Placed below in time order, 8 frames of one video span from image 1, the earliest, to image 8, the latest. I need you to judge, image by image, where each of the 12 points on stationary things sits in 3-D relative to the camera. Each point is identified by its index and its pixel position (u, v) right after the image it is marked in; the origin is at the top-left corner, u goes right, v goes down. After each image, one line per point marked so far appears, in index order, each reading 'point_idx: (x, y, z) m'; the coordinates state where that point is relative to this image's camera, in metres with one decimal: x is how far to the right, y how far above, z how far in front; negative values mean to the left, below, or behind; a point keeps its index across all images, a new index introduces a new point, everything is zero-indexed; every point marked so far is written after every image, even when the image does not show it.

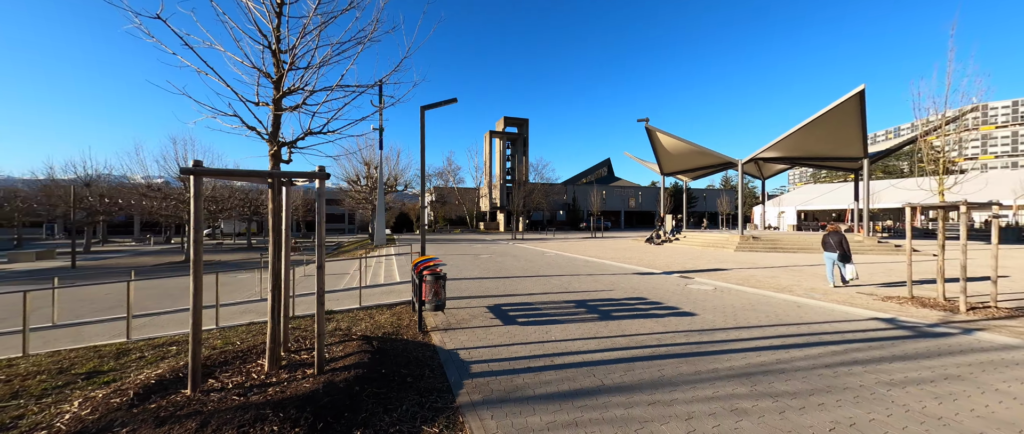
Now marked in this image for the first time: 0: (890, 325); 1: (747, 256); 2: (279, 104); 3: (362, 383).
0: (+5.8, -1.6, +5.7) m
1: (+10.6, -1.8, +16.9) m
2: (-2.0, +1.0, +3.3) m
3: (-1.1, -1.3, +2.9) m
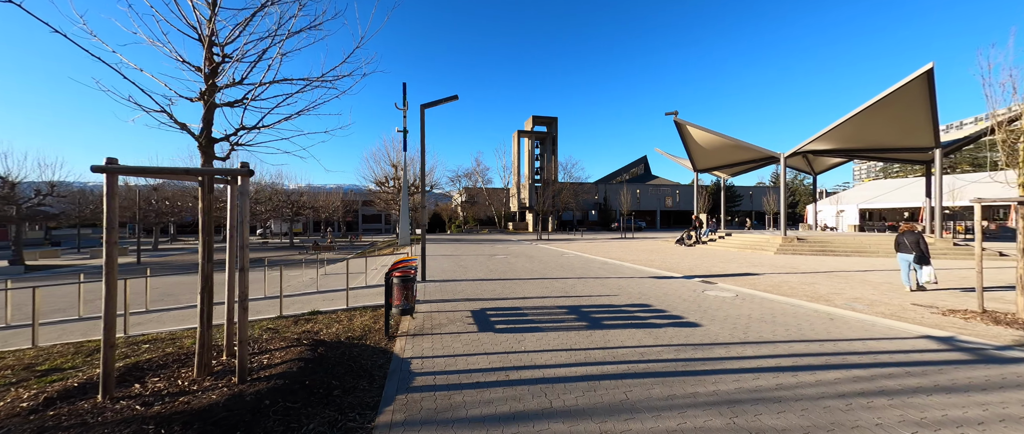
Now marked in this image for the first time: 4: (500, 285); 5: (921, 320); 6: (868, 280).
0: (+5.5, -1.6, +4.8) m
1: (+11.4, -1.8, +15.5) m
2: (-2.5, +1.0, +3.1) m
3: (-1.7, -1.3, +2.7) m
4: (-0.3, -1.6, +8.9) m
5: (+6.7, -1.7, +6.1) m
6: (+9.7, -1.7, +10.2) m
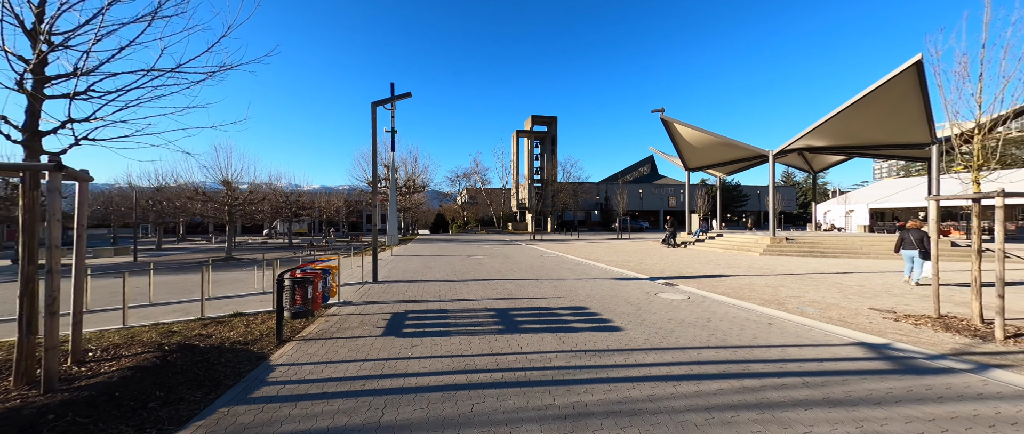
0: (+4.3, -1.6, +4.5) m
1: (+10.4, -1.8, +15.1) m
2: (-3.8, +1.0, +3.0) m
3: (-2.9, -1.3, +2.5) m
4: (-1.5, -1.6, +8.7) m
5: (+5.5, -1.7, +5.8) m
6: (+8.6, -1.7, +9.9) m
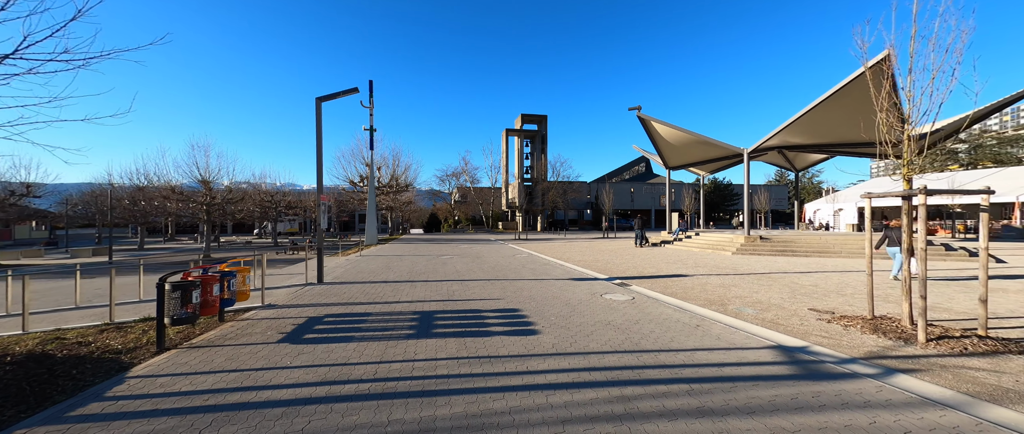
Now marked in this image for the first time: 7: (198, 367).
0: (+3.1, -1.6, +4.4) m
1: (+9.1, -1.7, +15.0) m
2: (-4.9, +1.0, +2.7) m
3: (-4.1, -1.3, +2.2) m
4: (-2.7, -1.6, +8.5) m
5: (+4.3, -1.6, +5.7) m
6: (+7.4, -1.7, +9.8) m
7: (-3.0, -1.5, +3.7) m
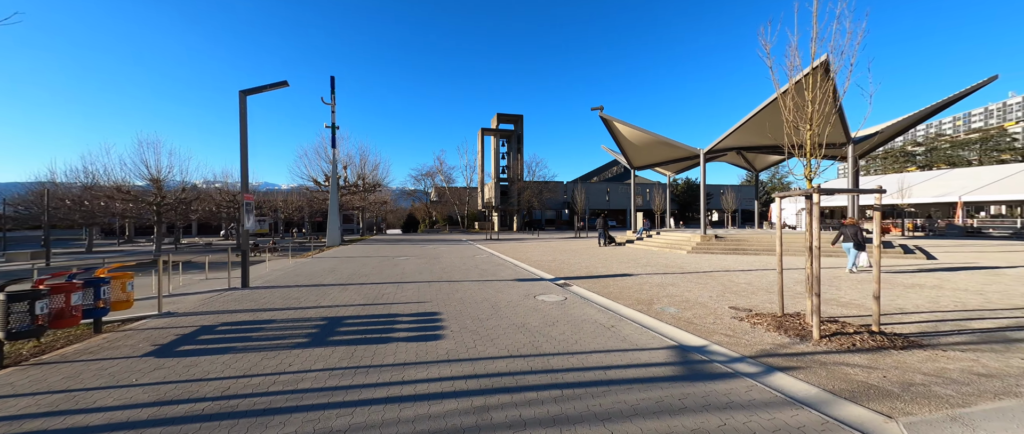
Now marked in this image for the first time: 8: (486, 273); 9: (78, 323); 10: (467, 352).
0: (+1.9, -1.6, +4.4) m
1: (+7.3, -1.7, +15.3) m
2: (-6.0, +0.9, +2.3) m
3: (-5.2, -1.3, +1.9) m
4: (-4.1, -1.6, +8.1) m
5: (+3.0, -1.6, +5.7) m
6: (+5.8, -1.6, +10.0) m
7: (-4.2, -1.5, +3.4) m
8: (-0.8, -1.7, +11.6) m
9: (-5.0, -1.2, +4.4) m
10: (-0.5, -1.6, +4.3) m
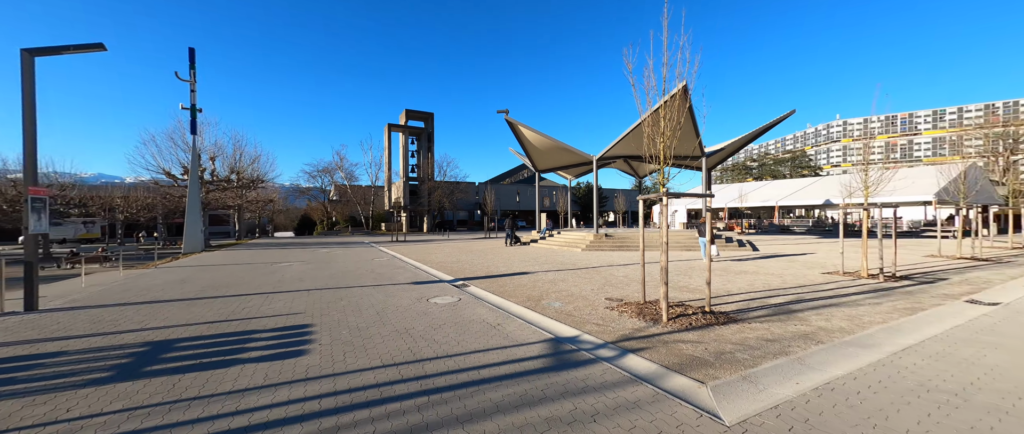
0: (+0.5, -1.6, +4.7) m
1: (+3.2, -1.7, +16.7) m
2: (-6.8, +0.9, +0.9) m
3: (-5.8, -1.4, +0.7) m
4: (-6.2, -1.7, +7.1) m
5: (+1.2, -1.7, +6.3) m
6: (+3.0, -1.7, +11.1) m
7: (-5.3, -1.6, +2.4) m
8: (-3.8, -1.8, +11.1) m
9: (-6.2, -1.3, +3.2) m
10: (-1.9, -1.6, +4.1) m
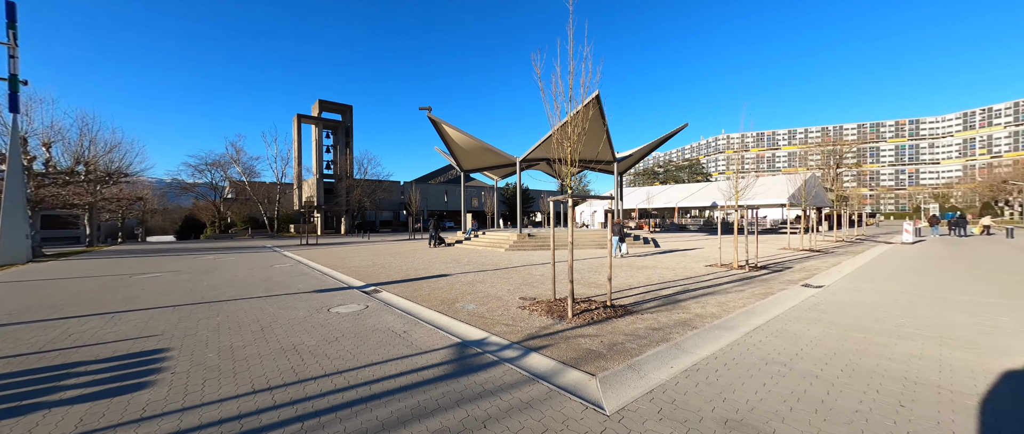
0: (-0.7, -1.7, +4.7) m
1: (-0.2, -1.7, +16.9) m
2: (-7.2, +0.8, -0.4) m
3: (-6.2, -1.5, -0.5) m
4: (-7.7, -1.8, +5.7) m
5: (-0.3, -1.7, +6.4) m
6: (+0.6, -1.7, +11.4) m
7: (-5.9, -1.6, +1.3) m
8: (-6.1, -1.9, +10.2) m
9: (-7.0, -1.4, +1.9) m
10: (-2.9, -1.7, +3.6) m
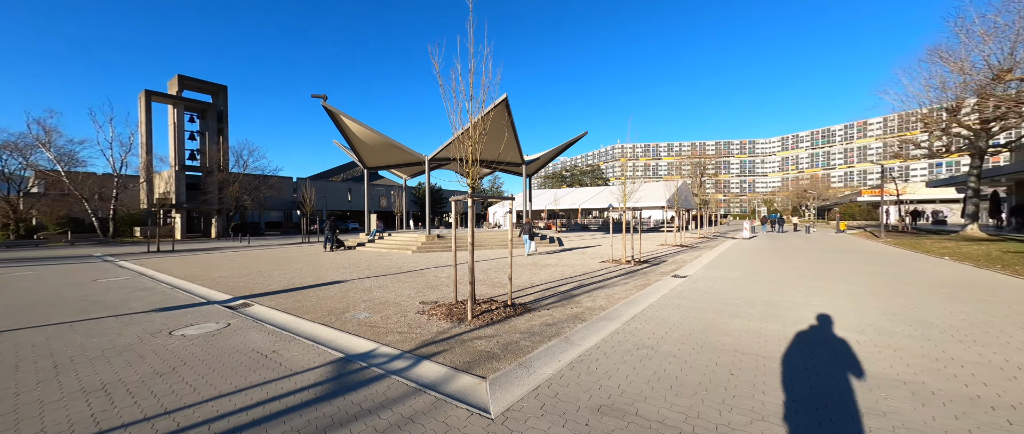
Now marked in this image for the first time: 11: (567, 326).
0: (-2.0, -1.7, +4.2) m
1: (-4.2, -1.7, +16.2) m
2: (-7.1, +0.7, -2.2) m
3: (-6.1, -1.5, -2.0) m
4: (-9.0, -1.8, +3.6) m
5: (-1.9, -1.7, +6.0) m
6: (-2.2, -1.7, +11.1) m
7: (-6.3, -1.7, -0.3) m
8: (-8.5, -1.9, +8.4) m
9: (-7.4, -1.4, +0.1) m
10: (-3.8, -1.7, +2.7) m
11: (+0.7, -1.4, +4.7) m
